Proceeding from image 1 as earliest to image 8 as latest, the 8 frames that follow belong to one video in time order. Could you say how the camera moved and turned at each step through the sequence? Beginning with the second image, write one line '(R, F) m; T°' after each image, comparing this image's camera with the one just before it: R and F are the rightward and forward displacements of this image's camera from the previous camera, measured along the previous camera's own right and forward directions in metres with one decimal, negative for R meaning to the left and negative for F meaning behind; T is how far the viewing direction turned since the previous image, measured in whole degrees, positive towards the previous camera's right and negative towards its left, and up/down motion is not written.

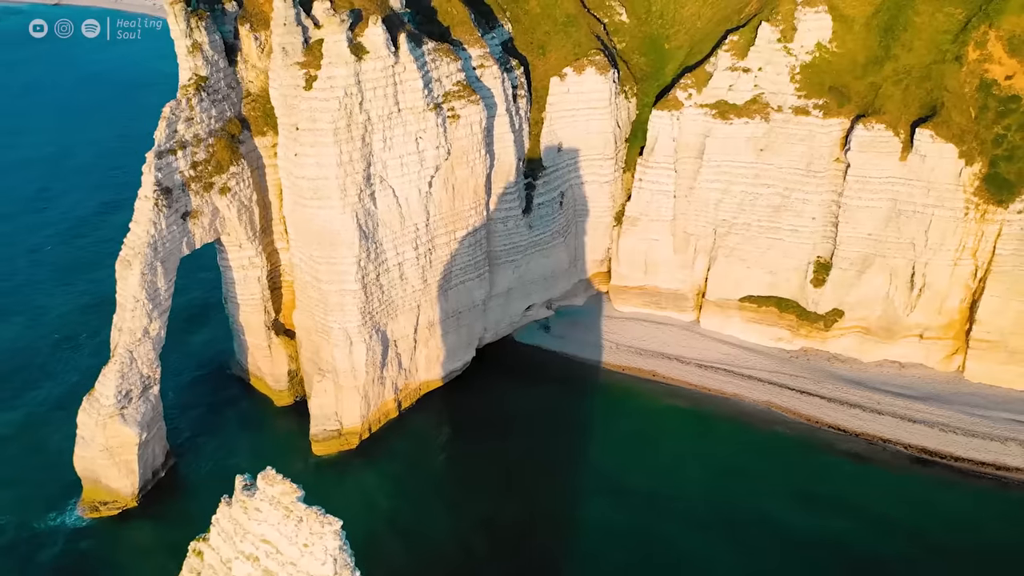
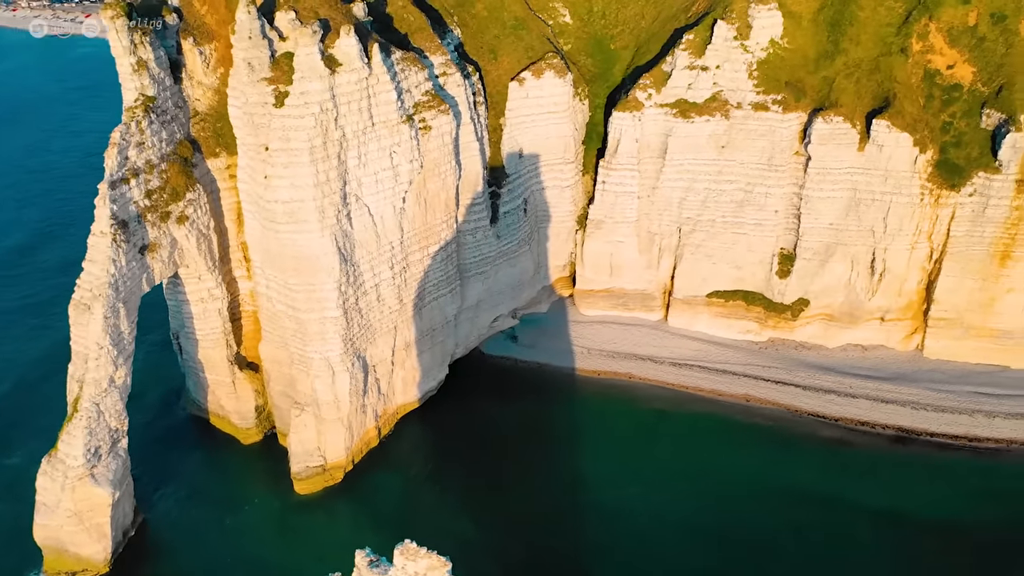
(-3.3, +1.1) m; +8°
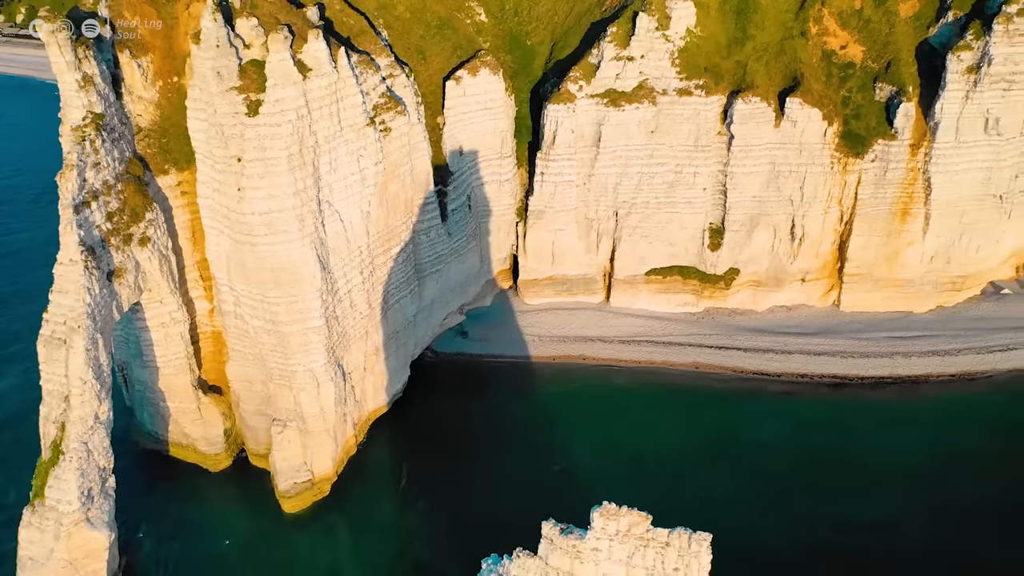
(-4.2, -0.2) m; +11°
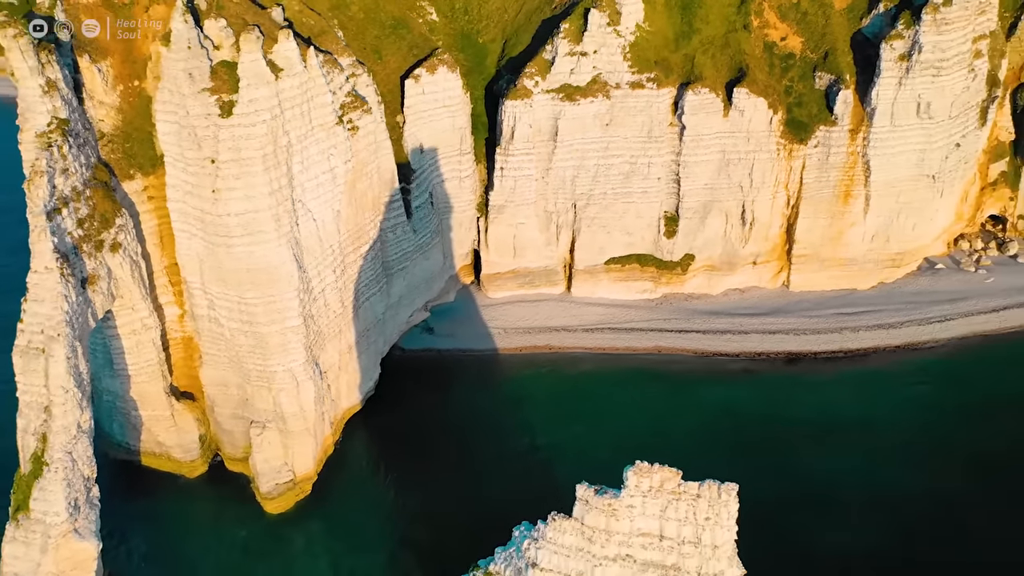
(-1.4, -0.5) m; +5°
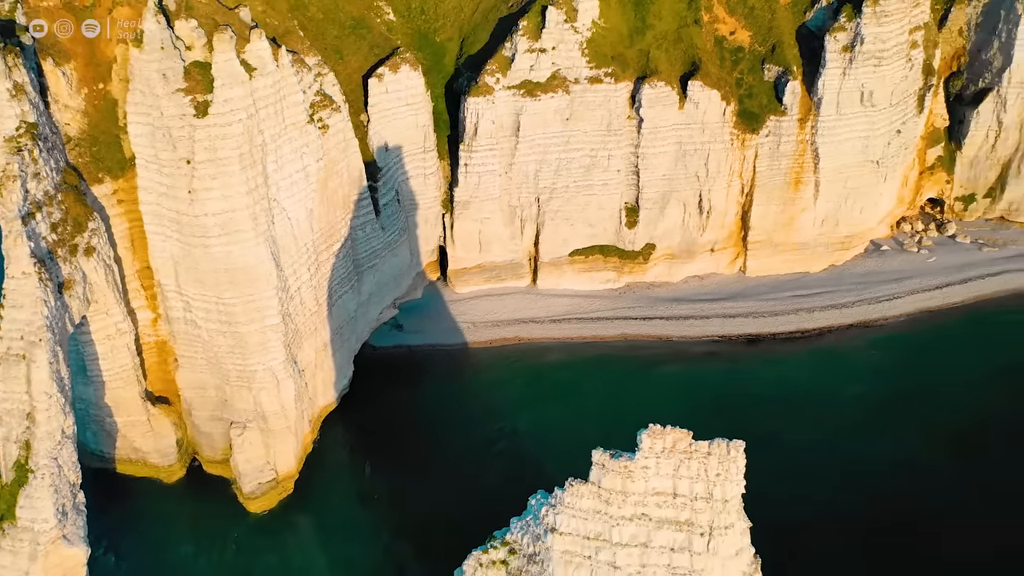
(-1.0, -0.5) m; +4°
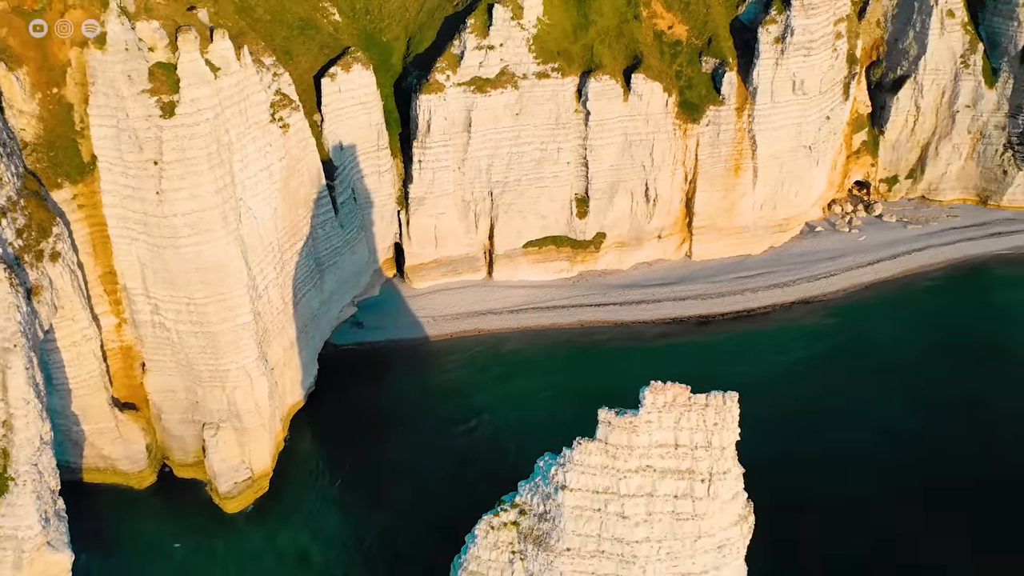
(-1.2, -0.7) m; +5°
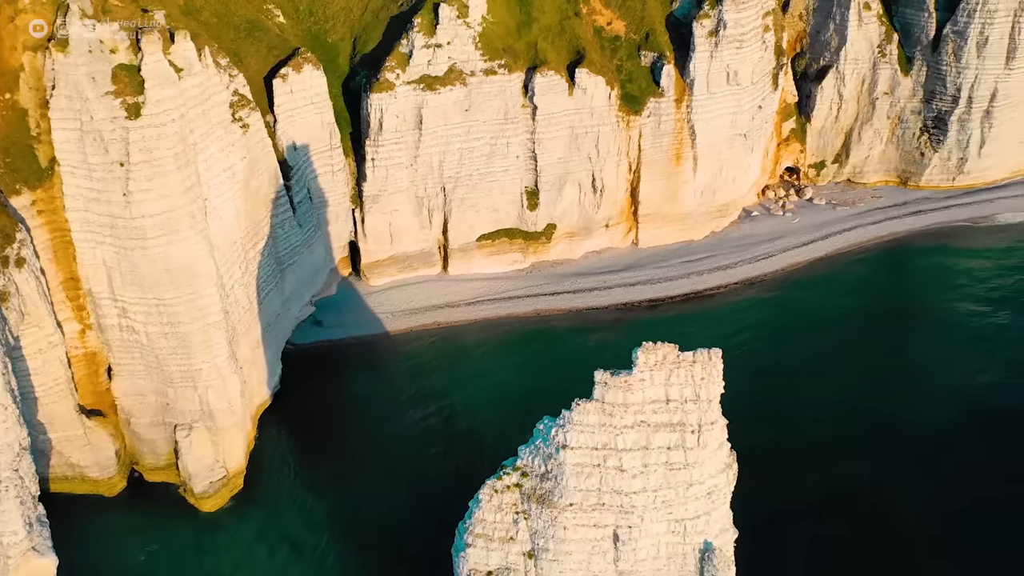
(-1.1, -0.8) m; +5°
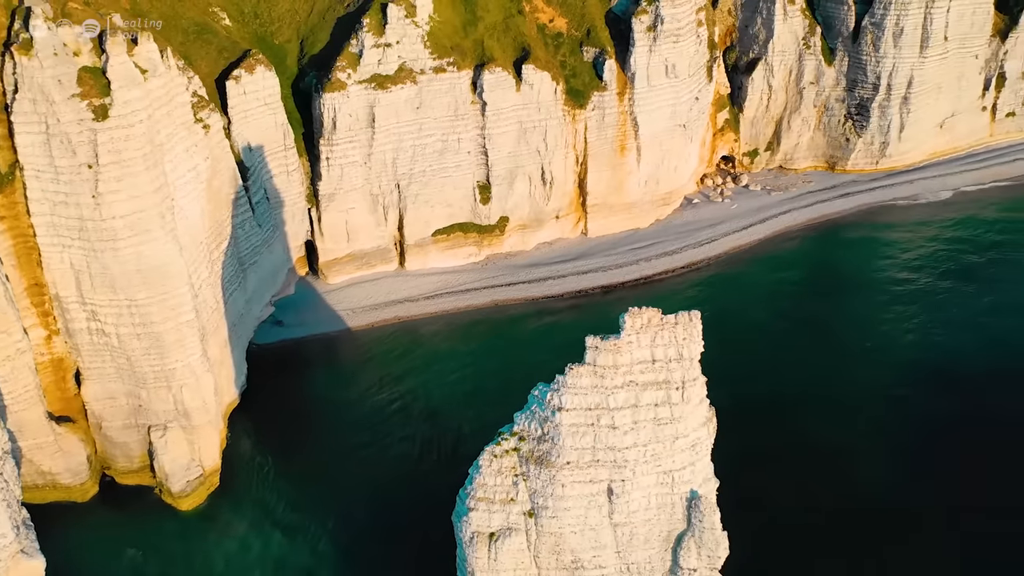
(-1.1, -0.9) m; +4°
